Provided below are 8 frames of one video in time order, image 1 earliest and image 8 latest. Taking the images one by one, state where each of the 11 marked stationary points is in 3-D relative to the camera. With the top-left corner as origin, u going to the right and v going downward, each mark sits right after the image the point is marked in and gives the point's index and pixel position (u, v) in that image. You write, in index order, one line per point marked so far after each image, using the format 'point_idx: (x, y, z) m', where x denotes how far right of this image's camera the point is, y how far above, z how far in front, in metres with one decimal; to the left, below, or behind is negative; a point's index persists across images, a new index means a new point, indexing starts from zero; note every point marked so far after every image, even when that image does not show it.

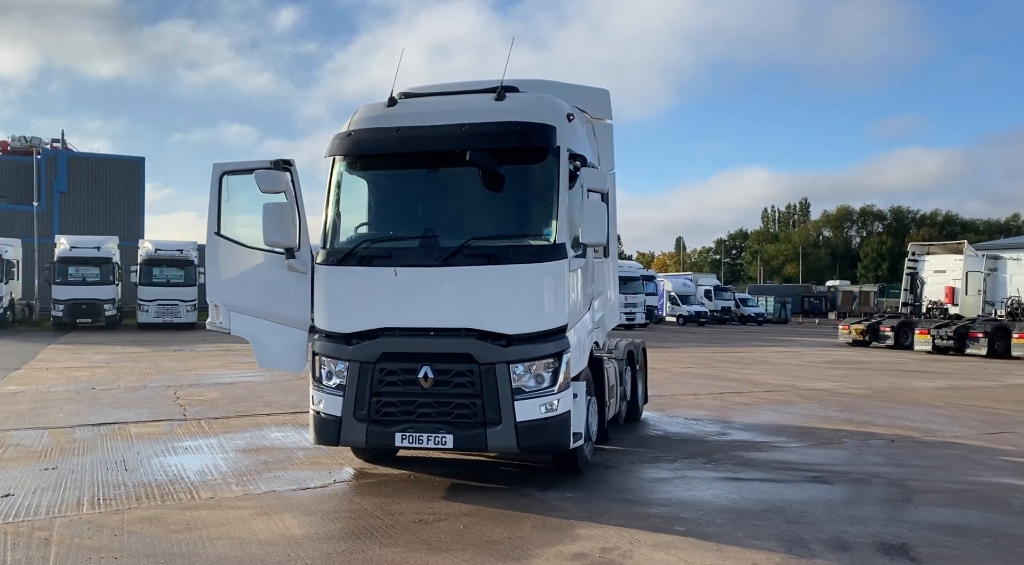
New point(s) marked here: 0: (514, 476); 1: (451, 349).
0: (-0.1, -1.7, +6.3) m
1: (-0.5, -0.5, +5.6) m
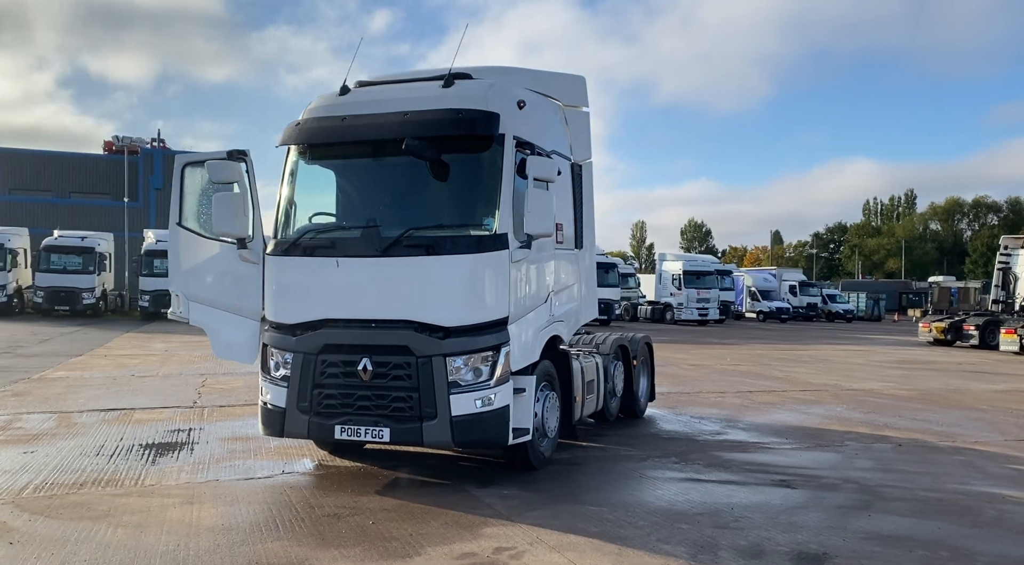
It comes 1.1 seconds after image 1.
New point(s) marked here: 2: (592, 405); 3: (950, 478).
0: (-0.5, -1.7, +6.1) m
1: (-1.0, -0.5, +5.5) m
2: (+0.9, -1.4, +7.9) m
3: (+3.9, -1.7, +6.2) m
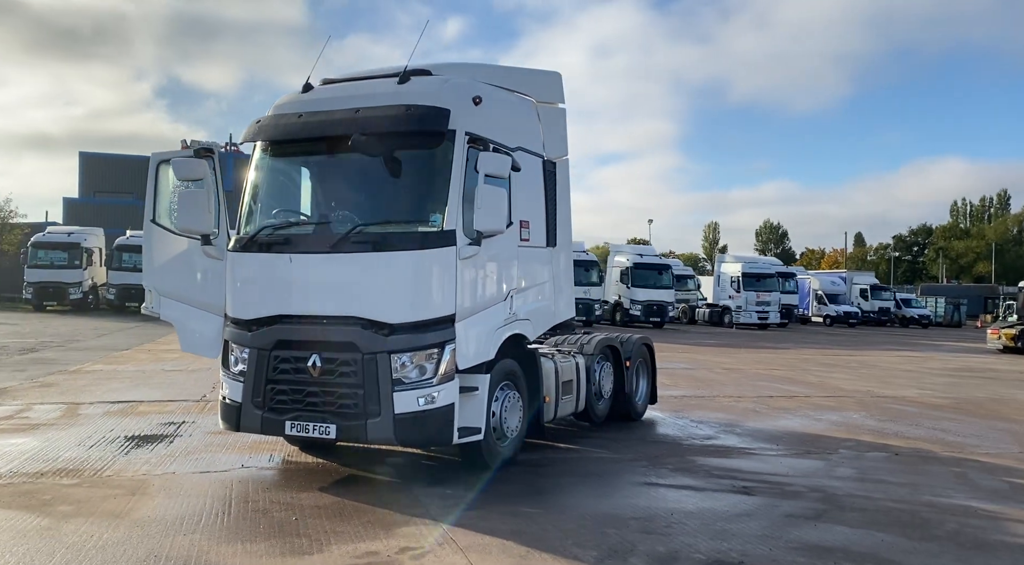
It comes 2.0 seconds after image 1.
0: (-0.8, -1.6, +6.1) m
1: (-1.4, -0.4, +5.4) m
2: (+0.6, -1.4, +7.8) m
3: (+3.5, -1.7, +5.9) m
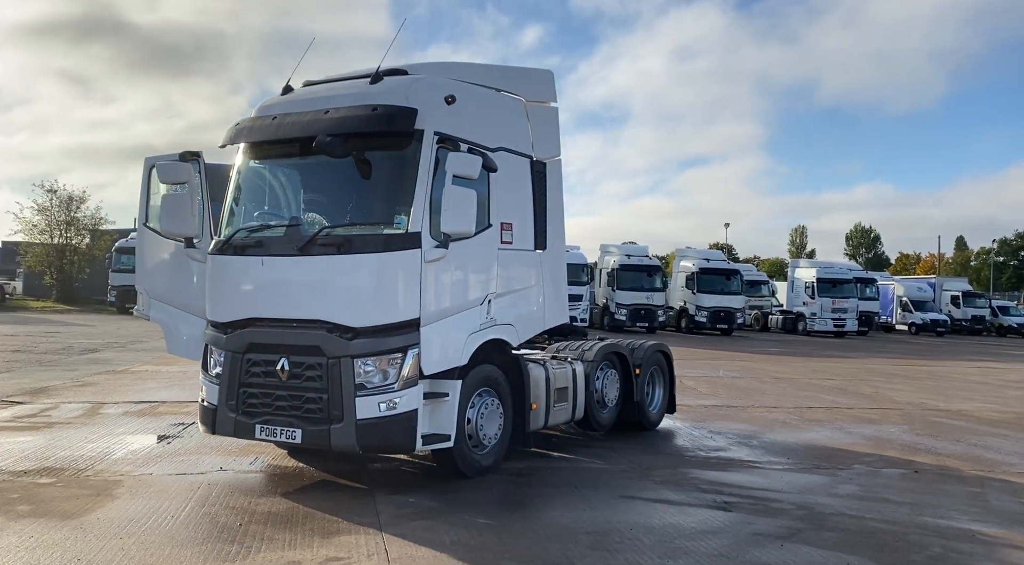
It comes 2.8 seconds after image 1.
0: (-1.0, -1.7, +6.0) m
1: (-1.6, -0.4, +5.4) m
2: (+0.6, -1.4, +7.6) m
3: (+3.3, -1.7, +5.4) m
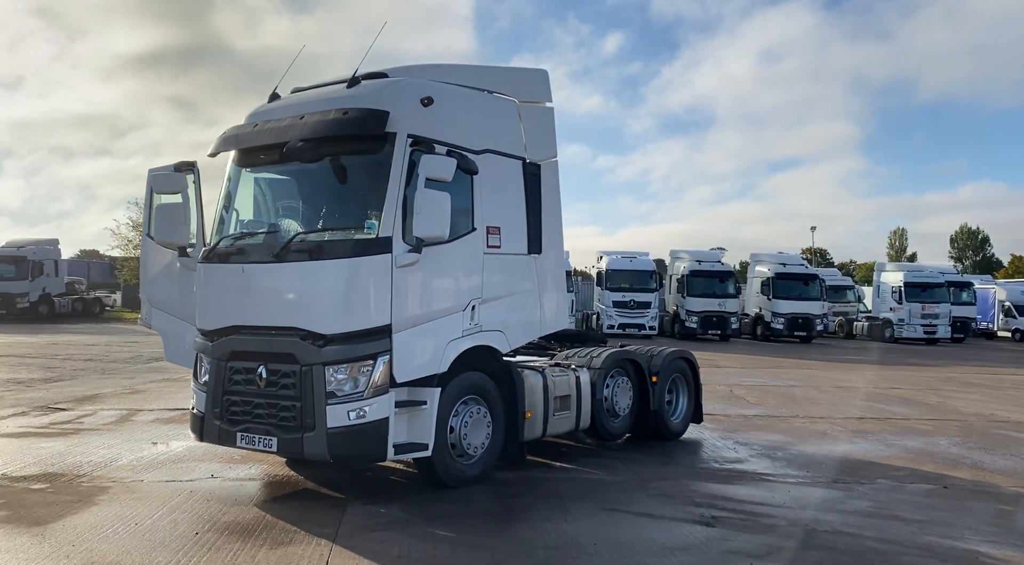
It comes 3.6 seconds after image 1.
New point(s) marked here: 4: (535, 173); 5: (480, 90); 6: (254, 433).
0: (-1.2, -1.7, +5.9) m
1: (-1.8, -0.5, +5.4) m
2: (+0.6, -1.5, +7.3) m
3: (+3.1, -1.7, +5.0) m
4: (+0.2, +1.1, +6.8) m
5: (-0.3, +1.8, +6.6) m
6: (-2.0, -1.2, +5.5) m
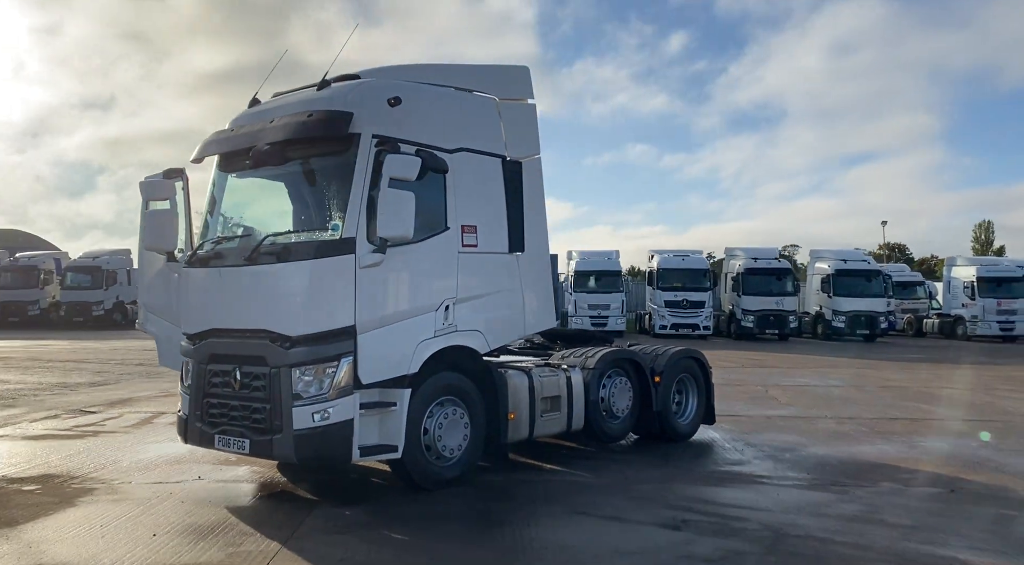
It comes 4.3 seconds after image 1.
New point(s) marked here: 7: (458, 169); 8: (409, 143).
0: (-1.4, -1.7, +5.9) m
1: (-2.0, -0.5, +5.4) m
2: (+0.5, -1.5, +7.2) m
3: (+2.8, -1.7, +4.7) m
4: (0.0, +1.1, +6.8) m
5: (-0.5, +1.8, +6.5) m
6: (-2.2, -1.2, +5.6) m
7: (-0.5, +1.0, +6.2) m
8: (-0.8, +1.1, +5.8) m
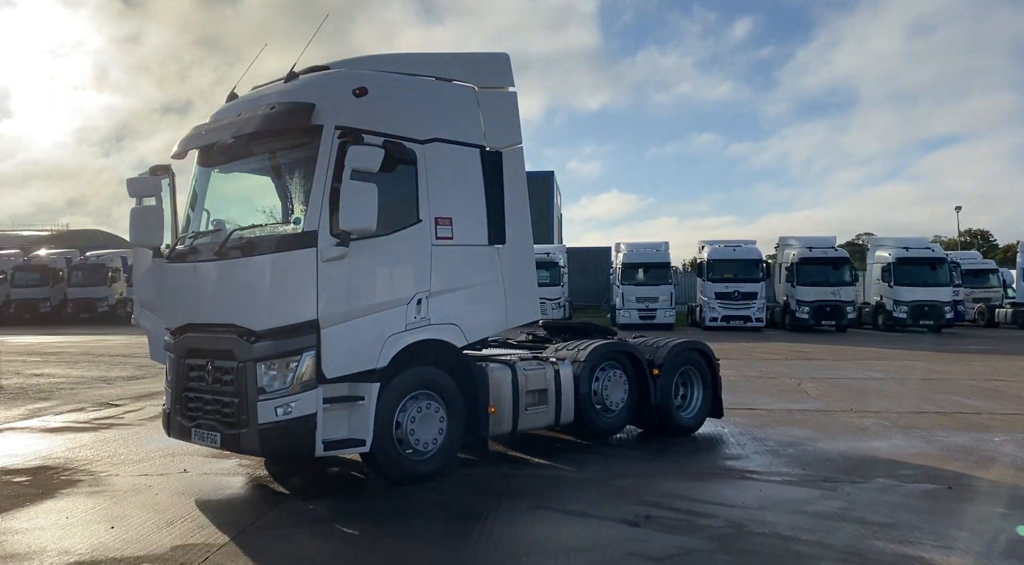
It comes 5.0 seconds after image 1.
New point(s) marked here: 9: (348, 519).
0: (-1.6, -1.7, +5.9) m
1: (-2.3, -0.5, +5.5) m
2: (+0.3, -1.4, +7.1) m
3: (+2.5, -1.6, +4.5) m
4: (-0.1, +1.1, +6.7) m
5: (-0.7, +1.9, +6.5) m
6: (-2.5, -1.2, +5.6) m
7: (-0.7, +1.1, +6.1) m
8: (-1.1, +1.2, +5.7) m
9: (-1.0, -1.6, +4.8) m
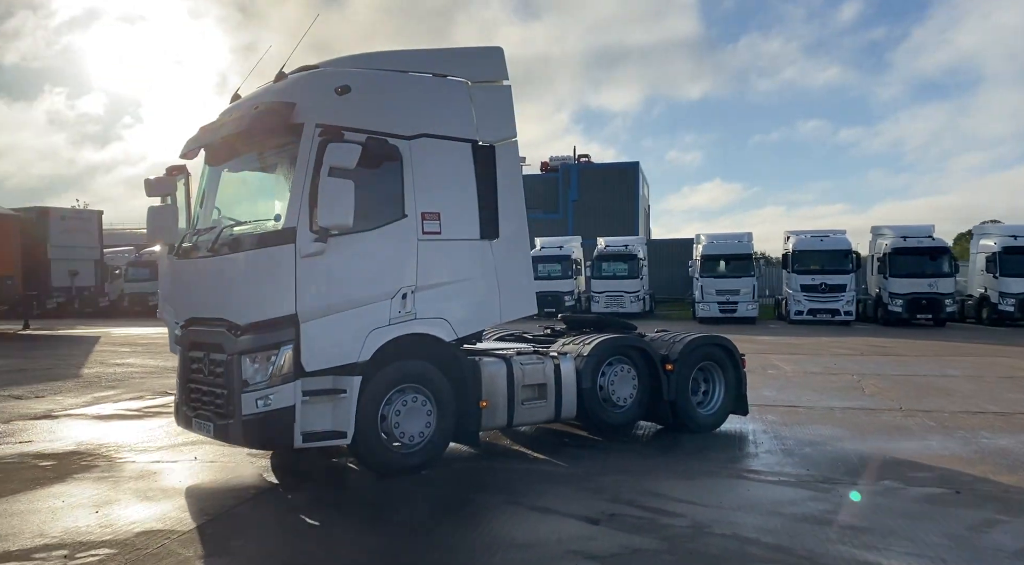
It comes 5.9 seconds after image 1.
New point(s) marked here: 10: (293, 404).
0: (-1.7, -1.6, +6.1) m
1: (-2.4, -0.4, +5.7) m
2: (+0.3, -1.3, +7.1) m
3: (+2.3, -1.6, +4.3) m
4: (-0.2, +1.2, +6.7) m
5: (-0.8, +1.9, +6.5) m
6: (-2.6, -1.1, +5.9) m
7: (-0.8, +1.1, +6.2) m
8: (-1.2, +1.2, +5.8) m
9: (-1.3, -1.6, +4.9) m
10: (-1.6, -0.9, +5.4) m
